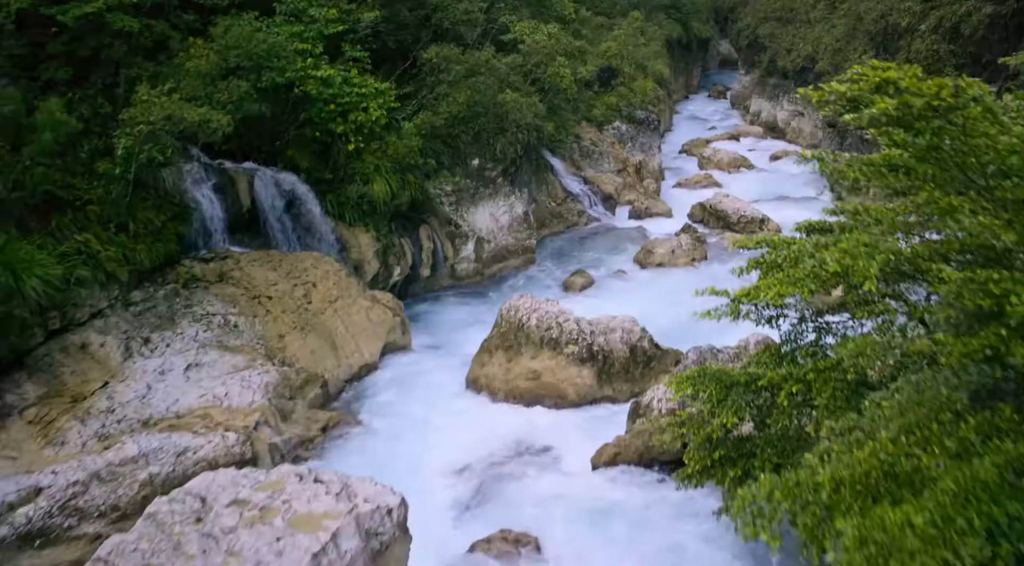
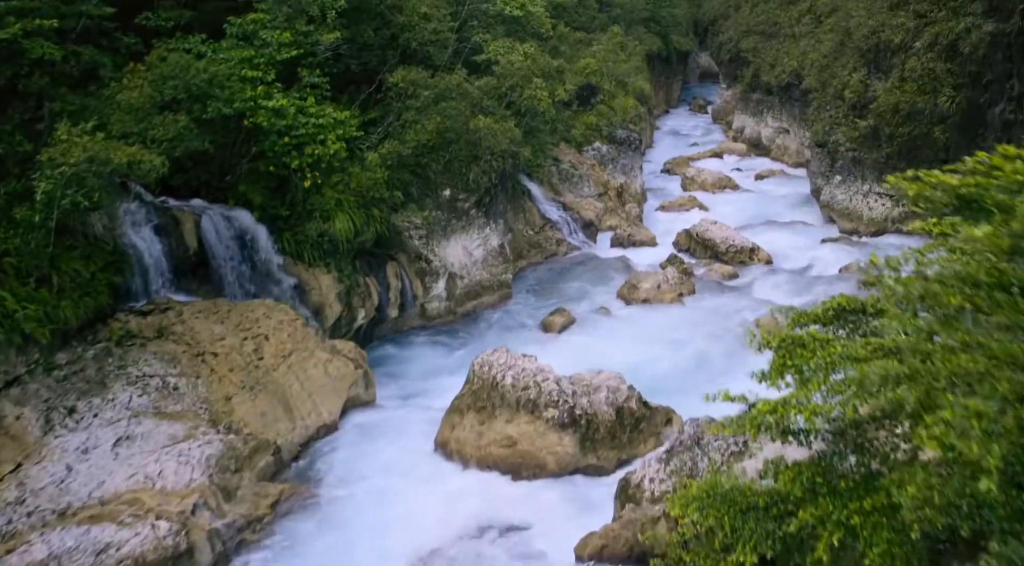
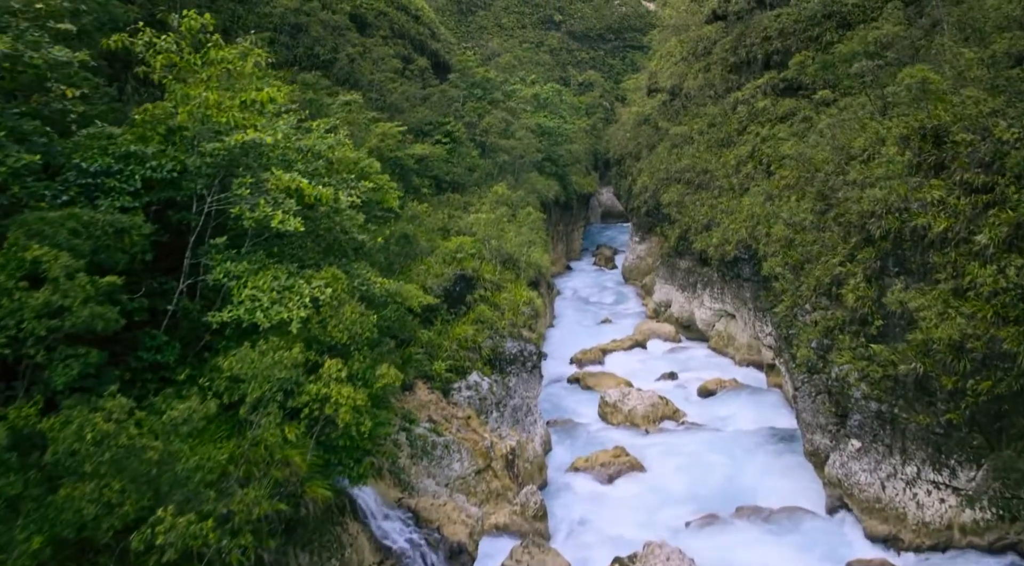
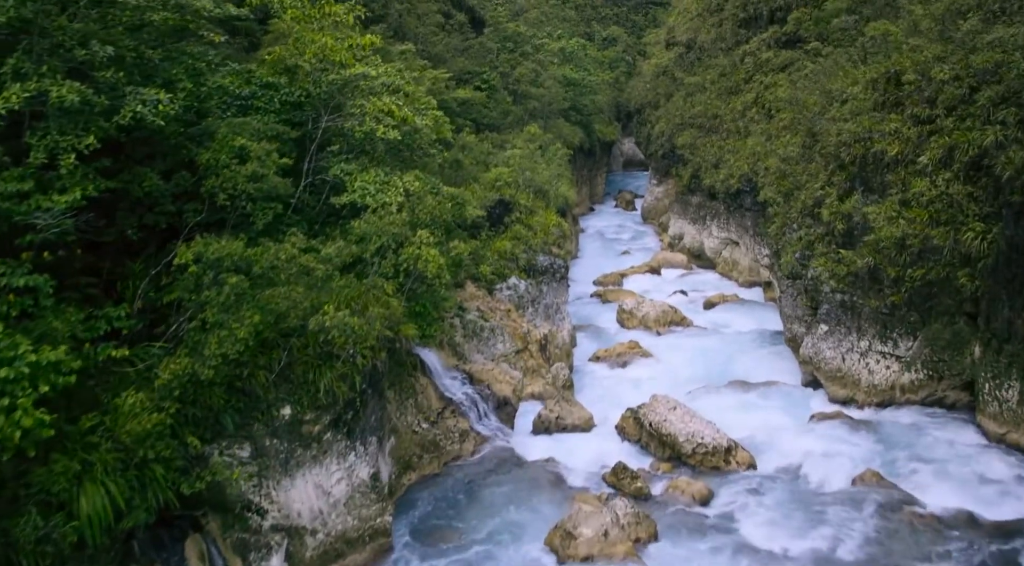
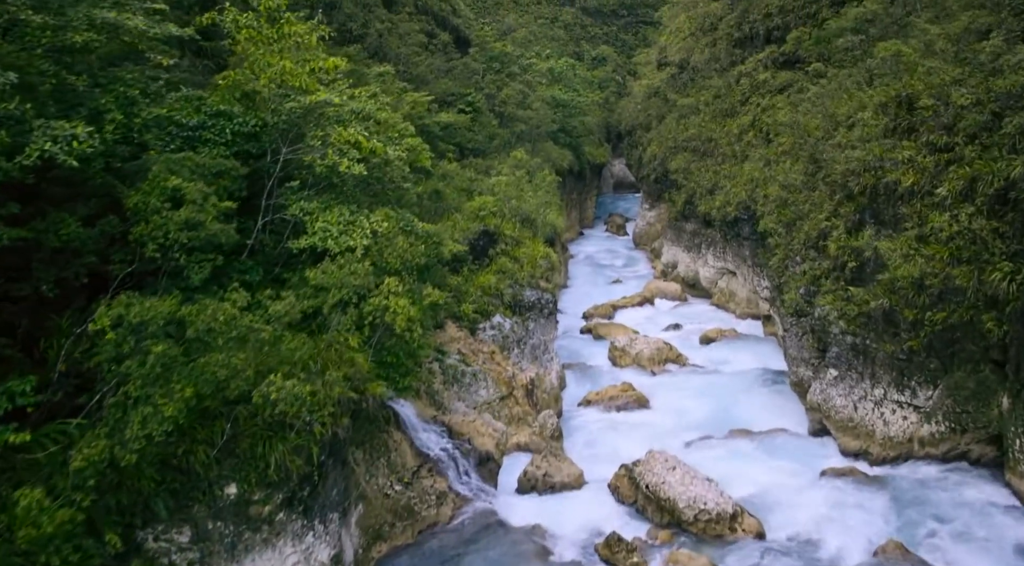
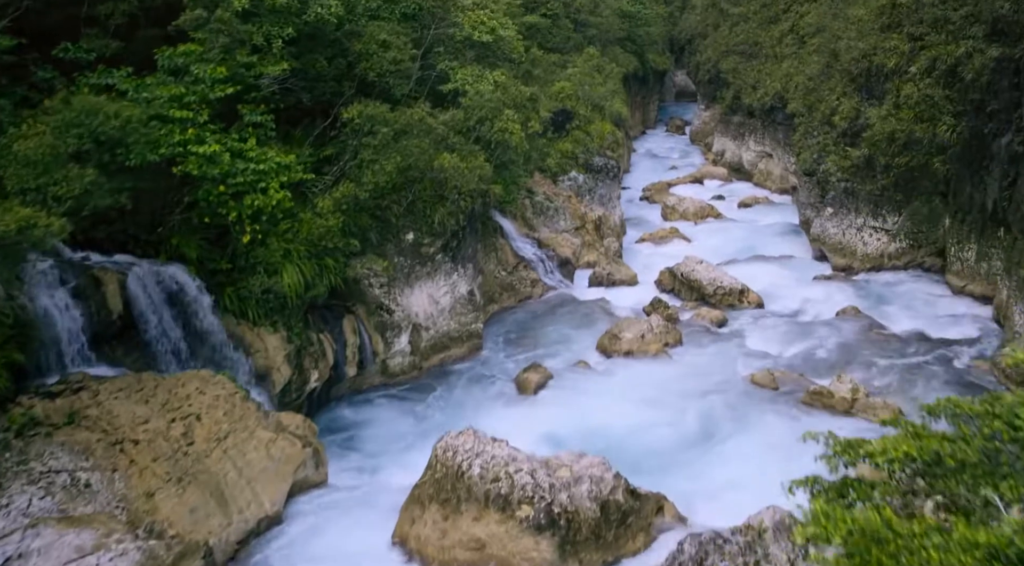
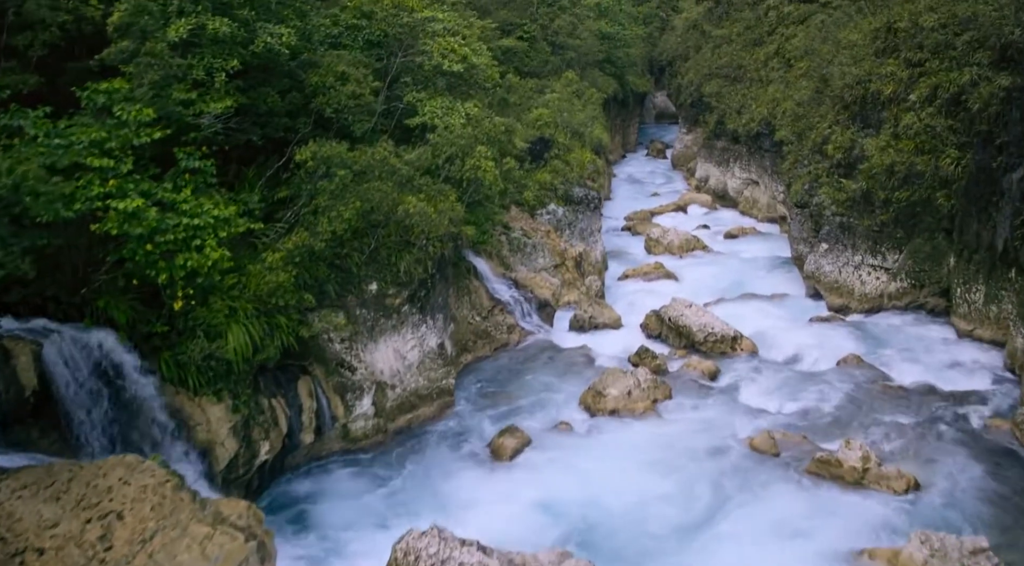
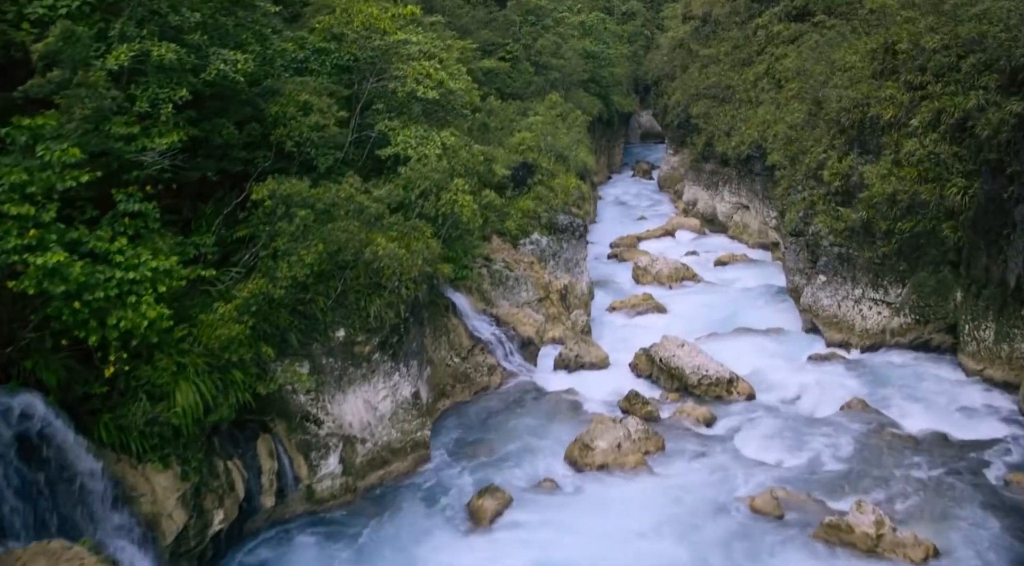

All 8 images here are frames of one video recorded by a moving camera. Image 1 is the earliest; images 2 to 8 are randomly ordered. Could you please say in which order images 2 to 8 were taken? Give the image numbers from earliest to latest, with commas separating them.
2, 6, 7, 8, 4, 5, 3
